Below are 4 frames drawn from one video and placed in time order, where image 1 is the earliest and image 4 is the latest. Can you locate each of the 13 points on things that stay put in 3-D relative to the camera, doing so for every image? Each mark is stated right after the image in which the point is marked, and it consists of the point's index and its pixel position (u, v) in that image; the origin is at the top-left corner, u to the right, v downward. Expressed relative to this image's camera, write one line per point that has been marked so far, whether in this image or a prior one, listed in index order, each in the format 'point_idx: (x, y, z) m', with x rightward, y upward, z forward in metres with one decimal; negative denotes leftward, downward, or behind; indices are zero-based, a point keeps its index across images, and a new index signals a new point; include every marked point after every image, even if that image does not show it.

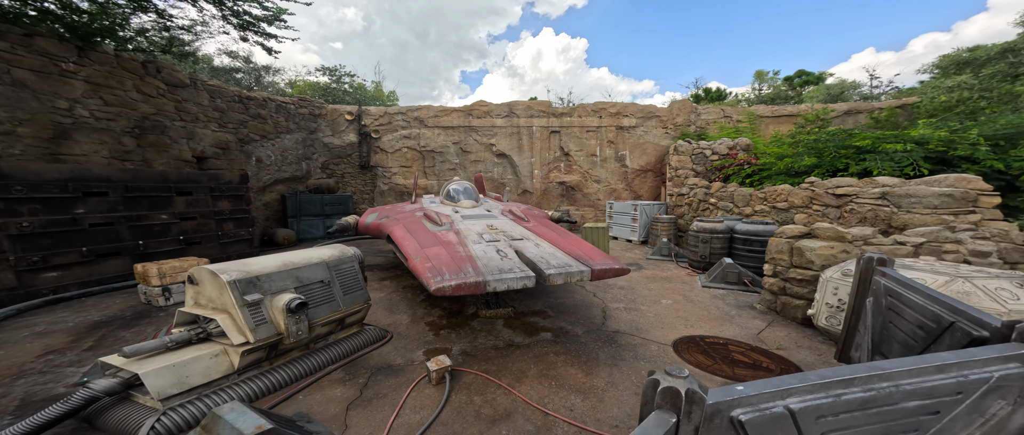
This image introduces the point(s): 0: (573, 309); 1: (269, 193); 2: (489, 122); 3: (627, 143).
0: (+0.8, -1.1, +4.0) m
1: (-5.6, +0.6, +8.4) m
2: (-0.6, +2.9, +10.2) m
3: (+3.8, +2.3, +10.2) m
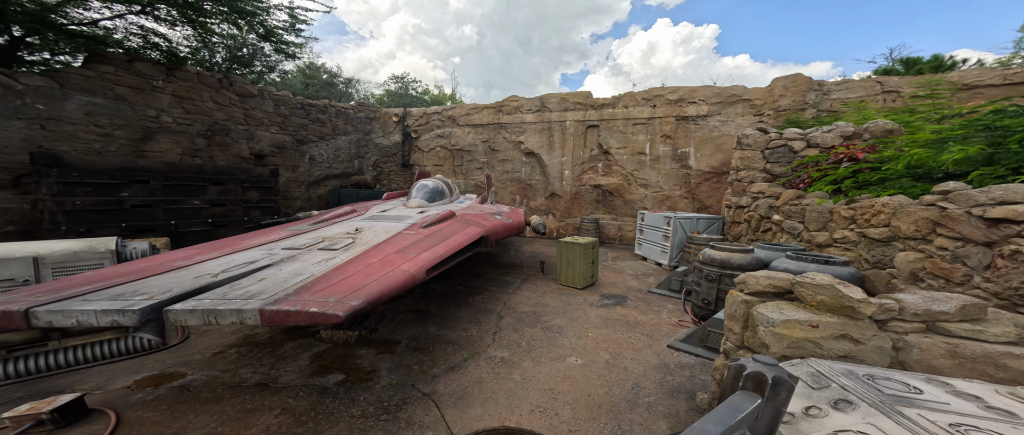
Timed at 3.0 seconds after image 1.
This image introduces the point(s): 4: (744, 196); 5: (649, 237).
0: (-0.7, -1.2, +3.0) m
1: (-5.2, +0.8, +9.2) m
2: (+0.2, +2.8, +9.4) m
3: (+4.4, +1.9, +8.0) m
4: (+3.8, +0.4, +5.3) m
5: (+2.8, -0.4, +6.7) m
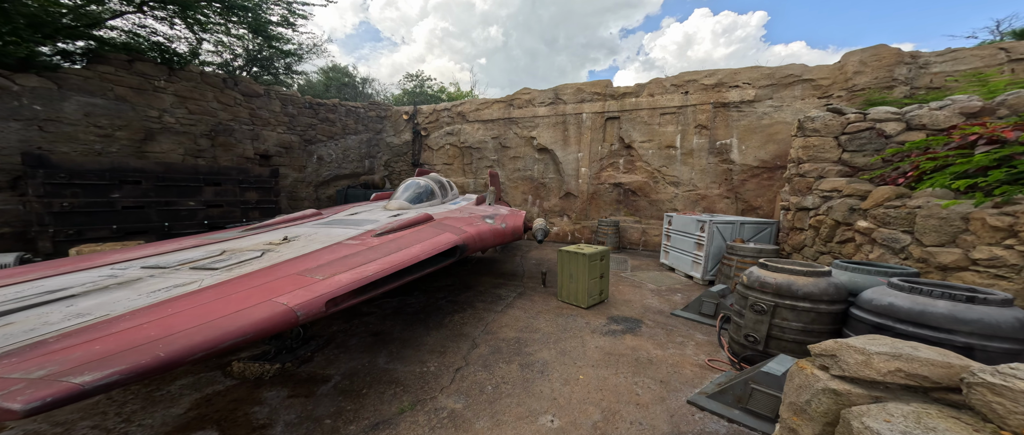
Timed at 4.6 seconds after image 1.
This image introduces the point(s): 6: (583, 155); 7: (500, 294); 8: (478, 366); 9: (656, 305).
0: (-1.0, -1.2, +2.3) m
1: (-4.9, +0.8, +8.9) m
2: (+0.5, +2.8, +8.6) m
3: (+4.5, +1.9, +6.8) m
4: (+3.7, +0.3, +4.2) m
5: (+2.8, -0.5, +5.7) m
6: (+1.8, +1.5, +8.1) m
7: (-0.2, -1.0, +4.4) m
8: (-0.3, -1.2, +2.7) m
9: (+1.8, -1.1, +4.2) m
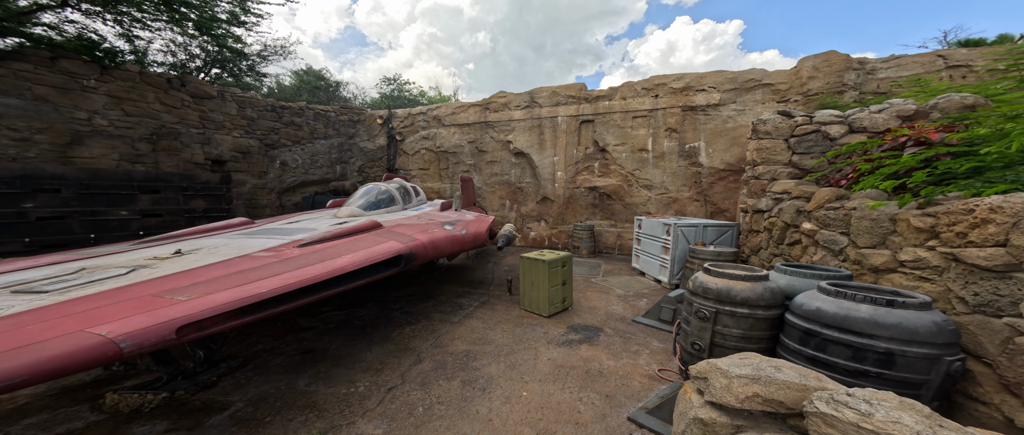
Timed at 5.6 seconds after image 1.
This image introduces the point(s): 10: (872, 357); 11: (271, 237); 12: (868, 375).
0: (-1.4, -1.2, +2.1) m
1: (-5.6, +0.6, +8.6) m
2: (-0.2, +2.6, +8.5) m
3: (+3.9, +1.8, +6.9) m
4: (+3.2, +0.3, +4.2) m
5: (+2.3, -0.5, +5.6) m
6: (+1.1, +1.4, +8.0) m
7: (-0.7, -1.1, +4.3) m
8: (-0.7, -1.3, +2.5) m
9: (+1.3, -1.1, +4.1) m
10: (+1.6, -0.6, +1.5) m
11: (-2.1, -0.2, +2.9) m
12: (+1.6, -0.7, +1.5) m
